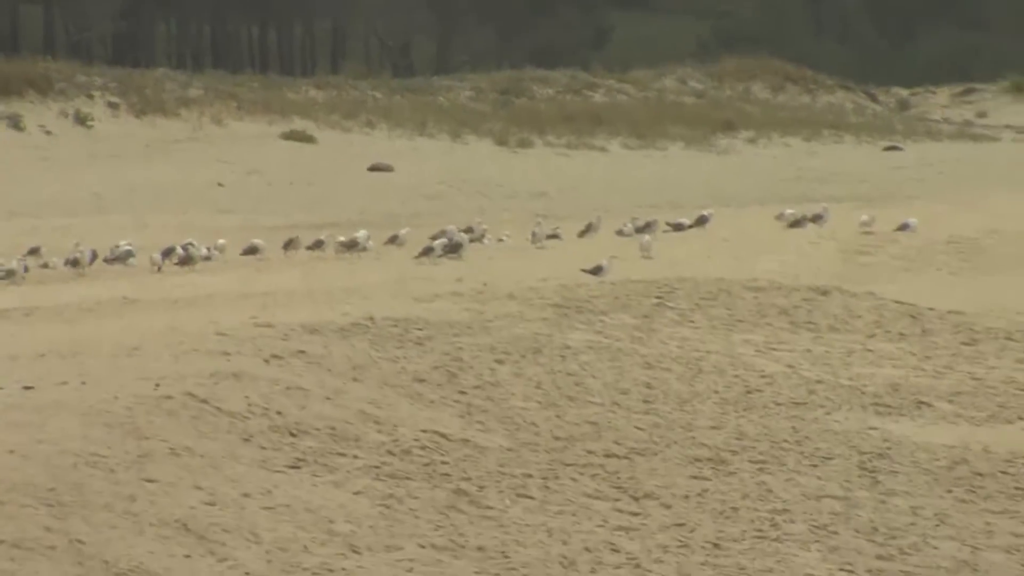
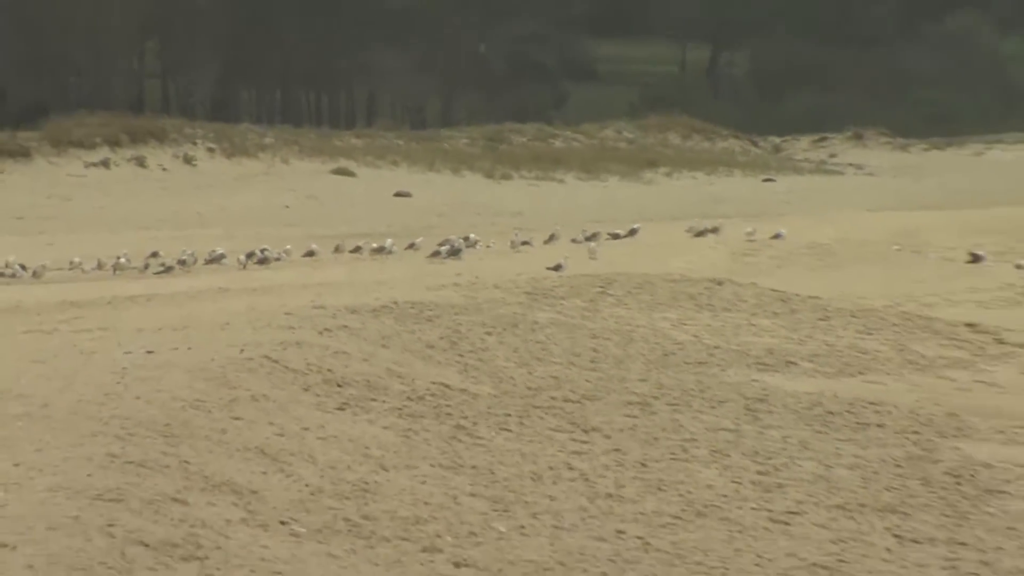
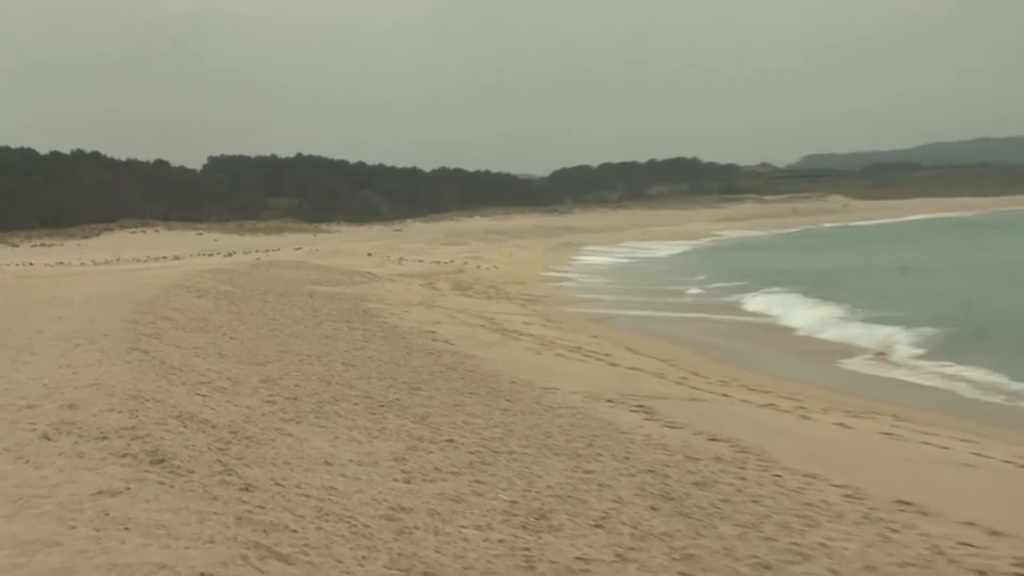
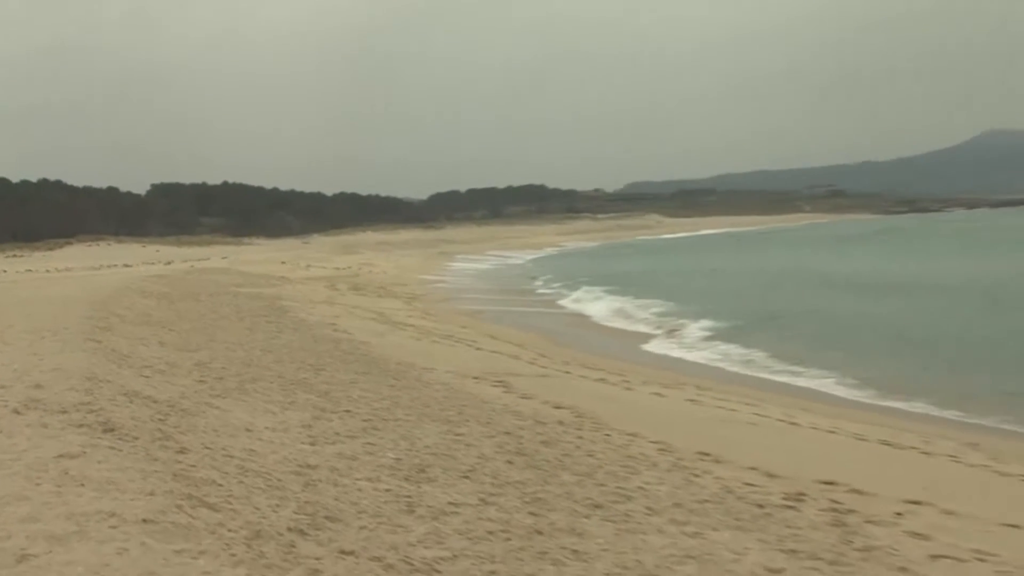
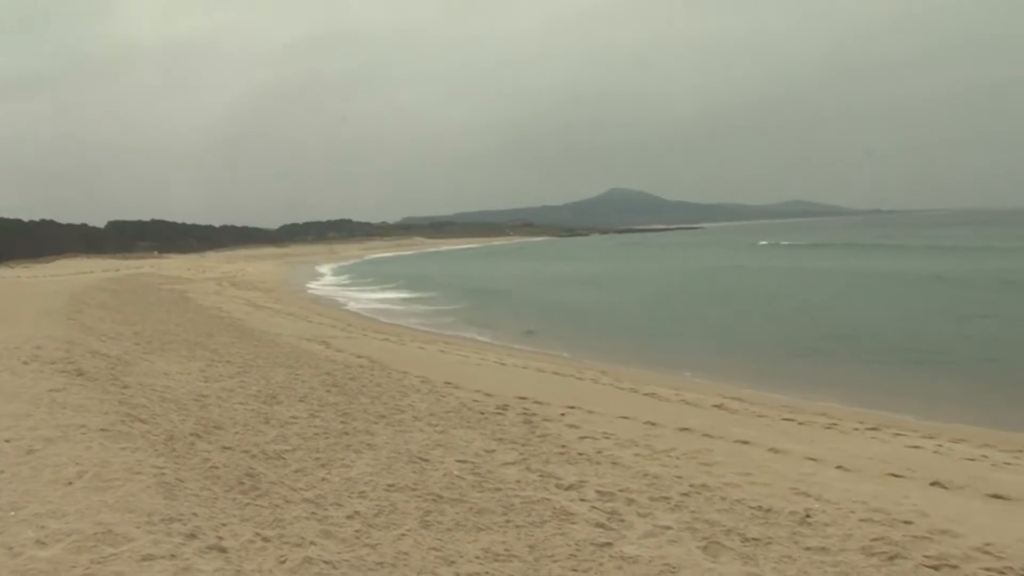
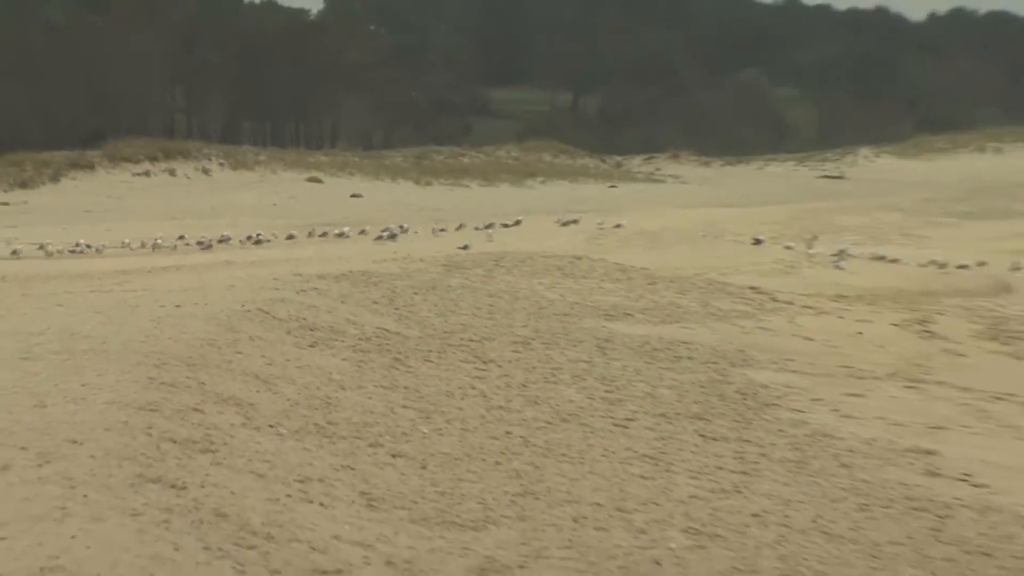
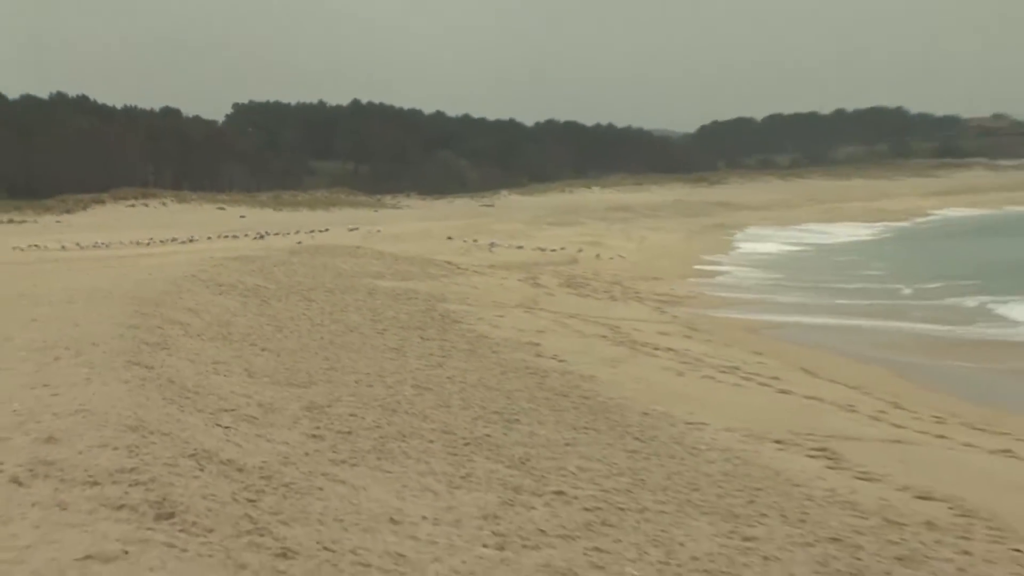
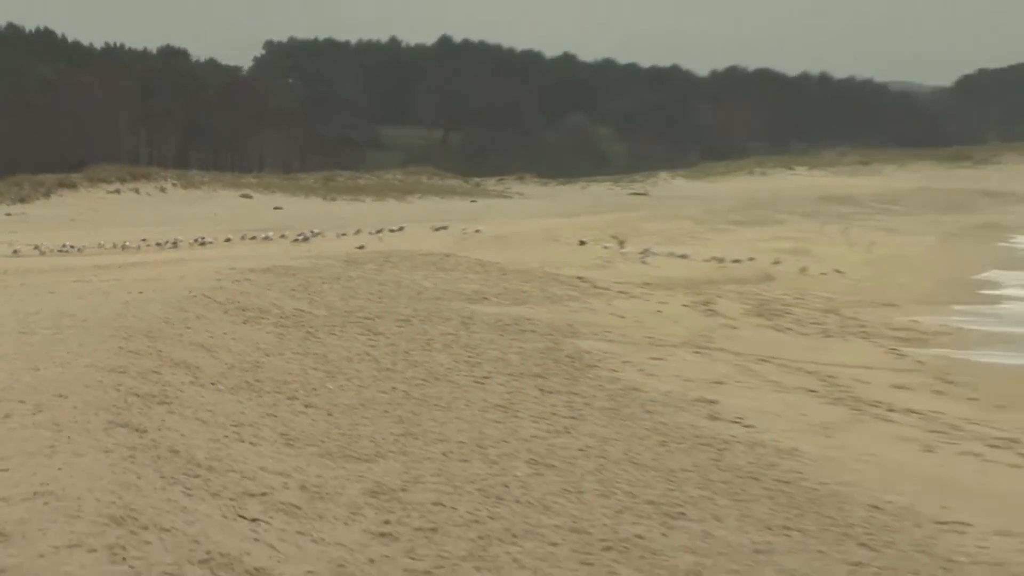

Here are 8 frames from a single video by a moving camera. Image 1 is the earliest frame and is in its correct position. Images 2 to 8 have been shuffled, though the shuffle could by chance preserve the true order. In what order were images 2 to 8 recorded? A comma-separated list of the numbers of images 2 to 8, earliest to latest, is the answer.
2, 6, 8, 7, 3, 4, 5
